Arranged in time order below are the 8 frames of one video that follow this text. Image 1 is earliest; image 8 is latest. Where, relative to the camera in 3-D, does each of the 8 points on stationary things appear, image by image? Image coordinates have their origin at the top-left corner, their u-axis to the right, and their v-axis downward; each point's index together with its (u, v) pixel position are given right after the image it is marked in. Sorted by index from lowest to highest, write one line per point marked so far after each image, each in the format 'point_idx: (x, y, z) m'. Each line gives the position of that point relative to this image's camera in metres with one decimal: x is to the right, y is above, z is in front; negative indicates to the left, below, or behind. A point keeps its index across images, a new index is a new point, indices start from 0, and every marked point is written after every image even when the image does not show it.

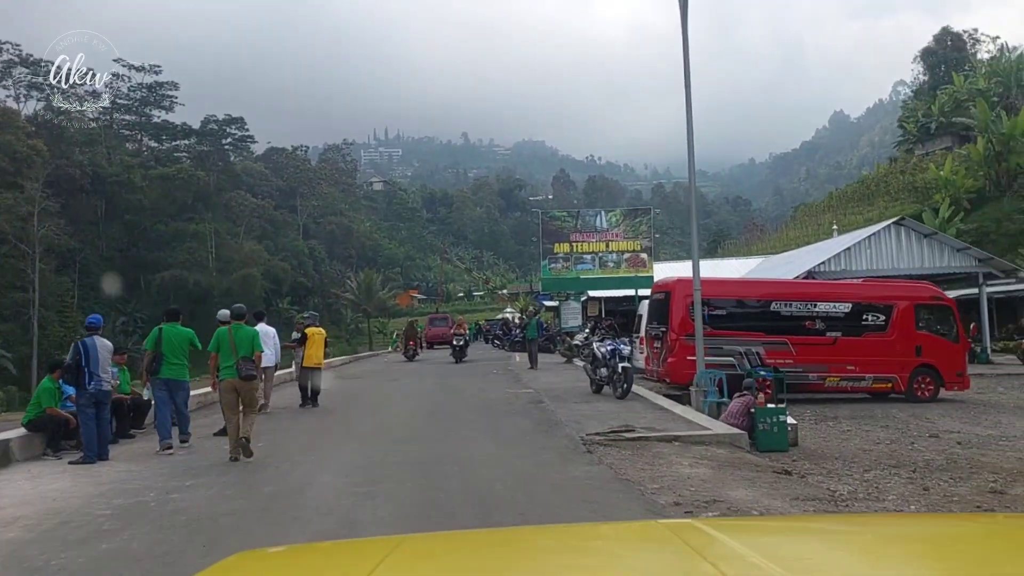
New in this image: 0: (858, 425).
0: (+5.9, -2.3, +13.8) m
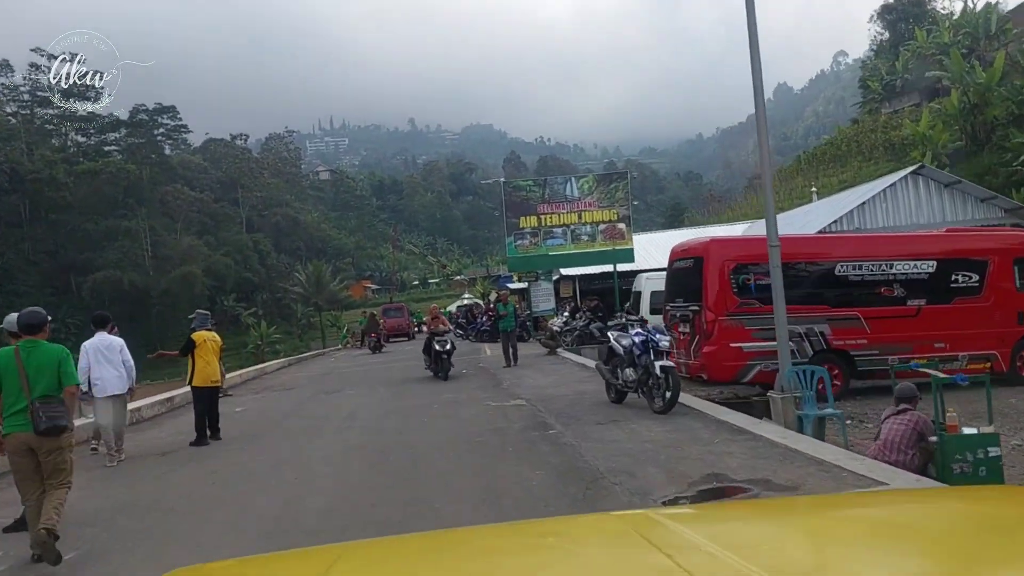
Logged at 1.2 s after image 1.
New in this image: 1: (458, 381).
0: (+5.8, -1.7, +9.5) m
1: (-1.0, -1.9, +16.5) m
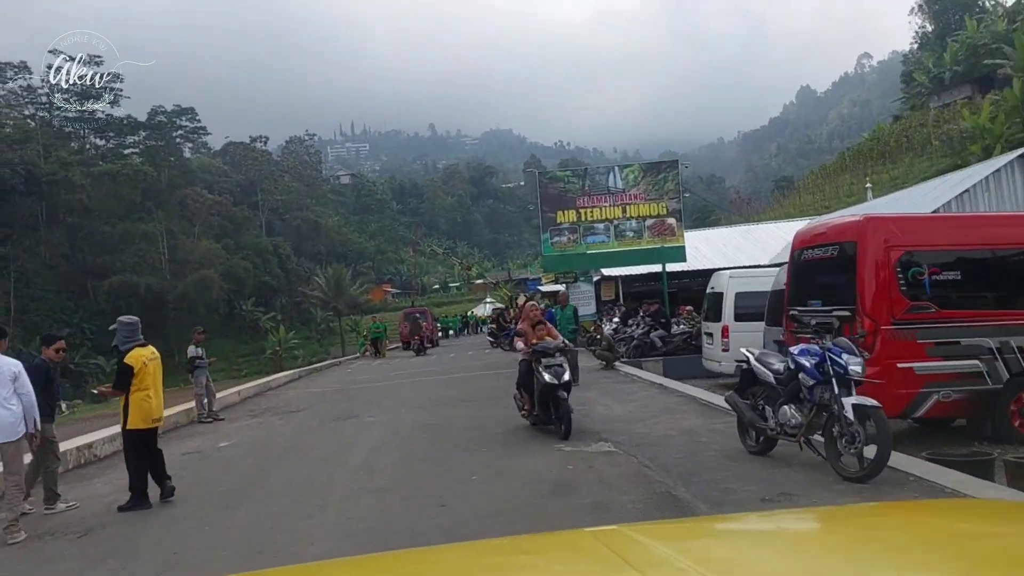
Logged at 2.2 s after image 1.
0: (+6.6, -1.6, +5.9) m
1: (-0.1, -1.9, +13.1) m
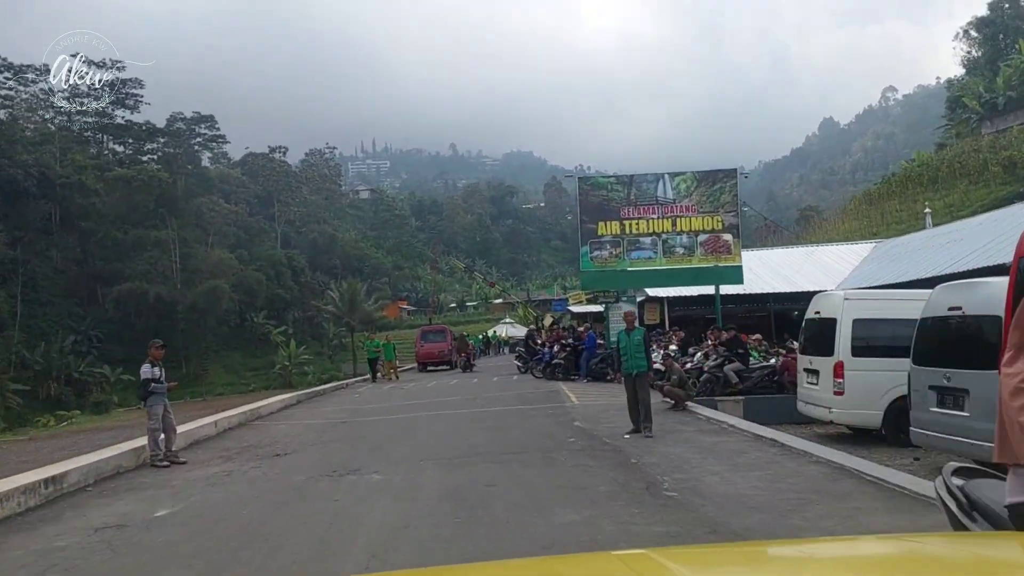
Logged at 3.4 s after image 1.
0: (+7.2, -1.8, +2.2) m
1: (+0.6, -2.0, +9.5) m
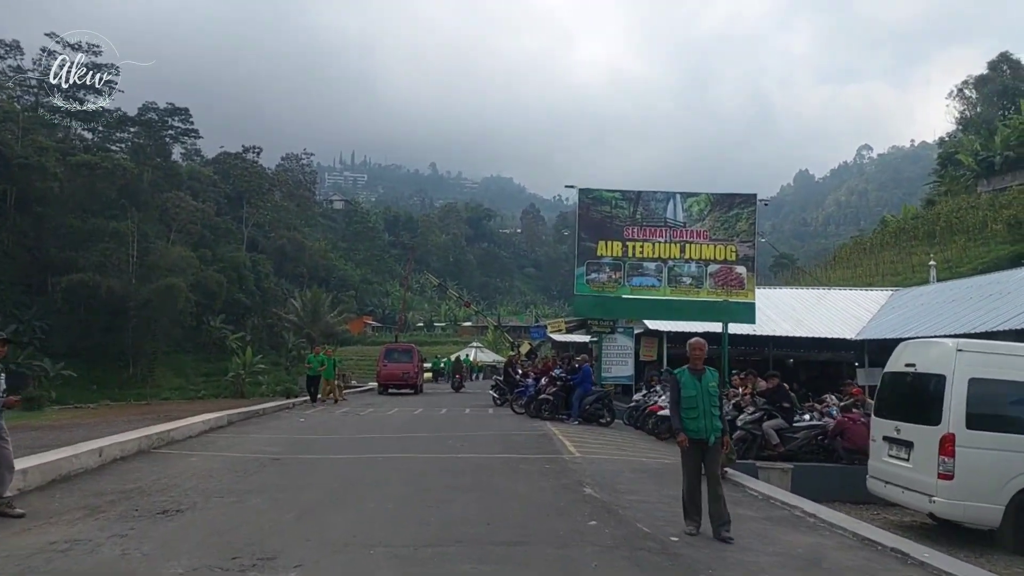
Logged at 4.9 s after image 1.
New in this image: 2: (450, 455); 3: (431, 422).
0: (+7.5, -2.2, -0.9) m
1: (+0.6, -2.1, +6.1) m
2: (-1.0, -2.6, +12.7) m
3: (-1.8, -3.0, +18.4) m
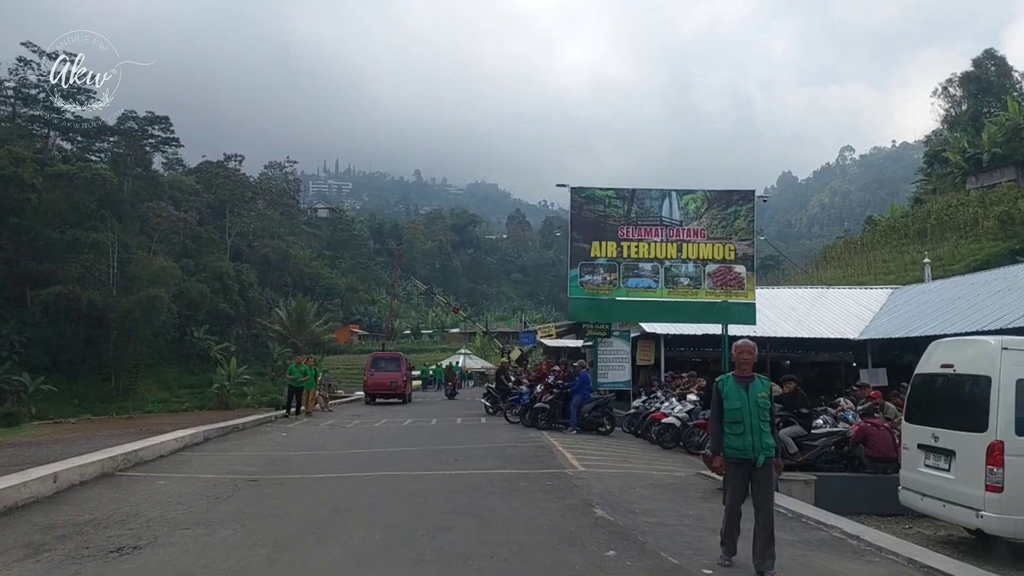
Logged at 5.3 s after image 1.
0: (+7.7, -2.0, -1.8) m
1: (+0.7, -2.1, +5.2) m
2: (-1.0, -2.7, +11.7) m
3: (-1.9, -3.1, +17.4) m
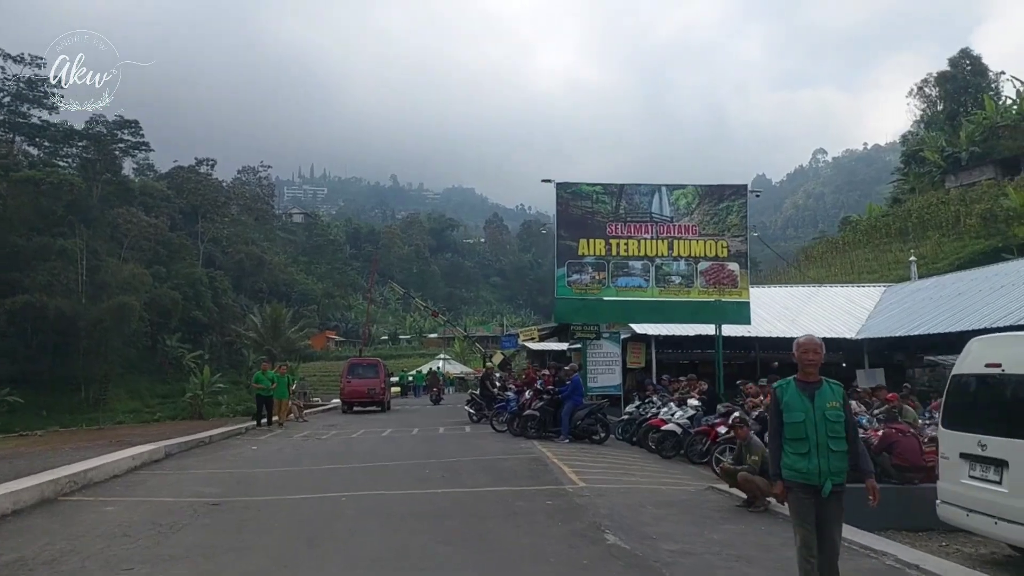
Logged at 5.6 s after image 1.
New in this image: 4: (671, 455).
0: (+7.9, -1.8, -2.7) m
1: (+0.8, -2.0, +4.1) m
2: (-1.1, -2.6, +10.6) m
3: (-2.2, -3.1, +16.2) m
4: (+2.8, -3.0, +14.5) m
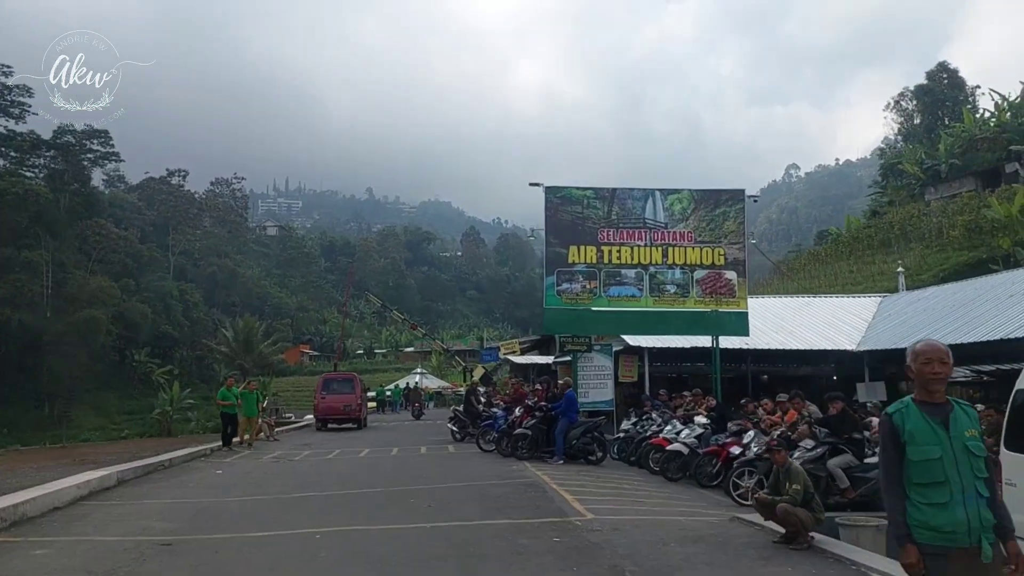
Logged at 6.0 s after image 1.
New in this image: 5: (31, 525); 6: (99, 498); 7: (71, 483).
0: (+8.3, -1.7, -3.7) m
1: (+1.0, -1.9, +2.8) m
2: (-1.1, -2.7, +9.2) m
3: (-2.4, -3.3, +14.8) m
4: (+2.7, -3.1, +13.3) m
5: (-5.6, -2.7, +9.4) m
6: (-6.0, -3.0, +11.8) m
7: (-6.2, -2.8, +11.5) m
